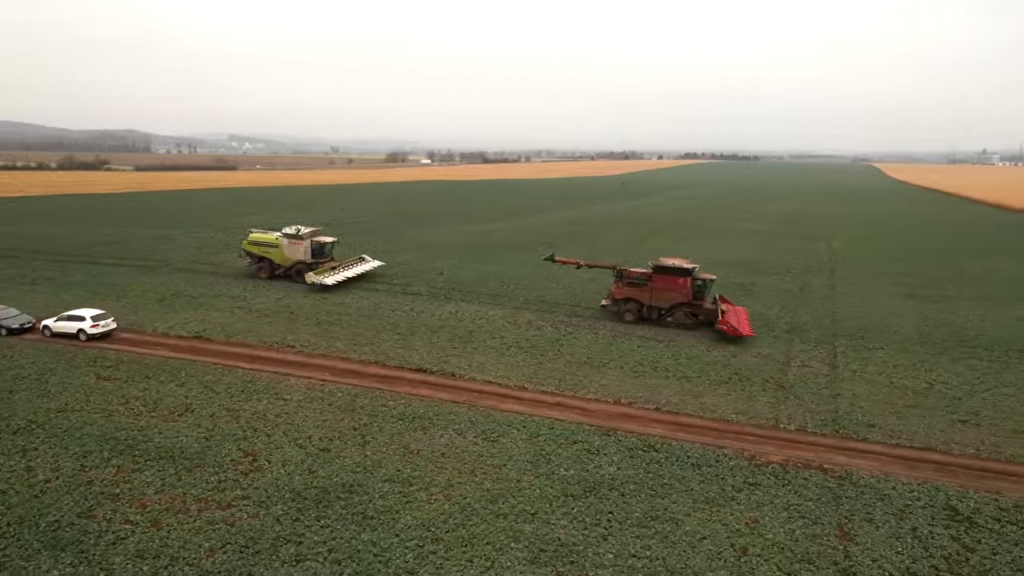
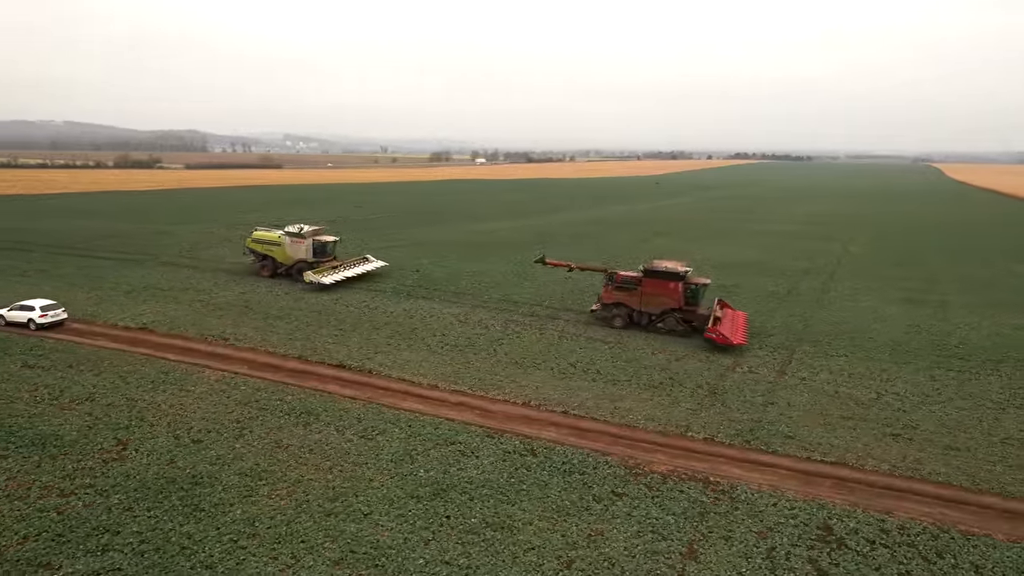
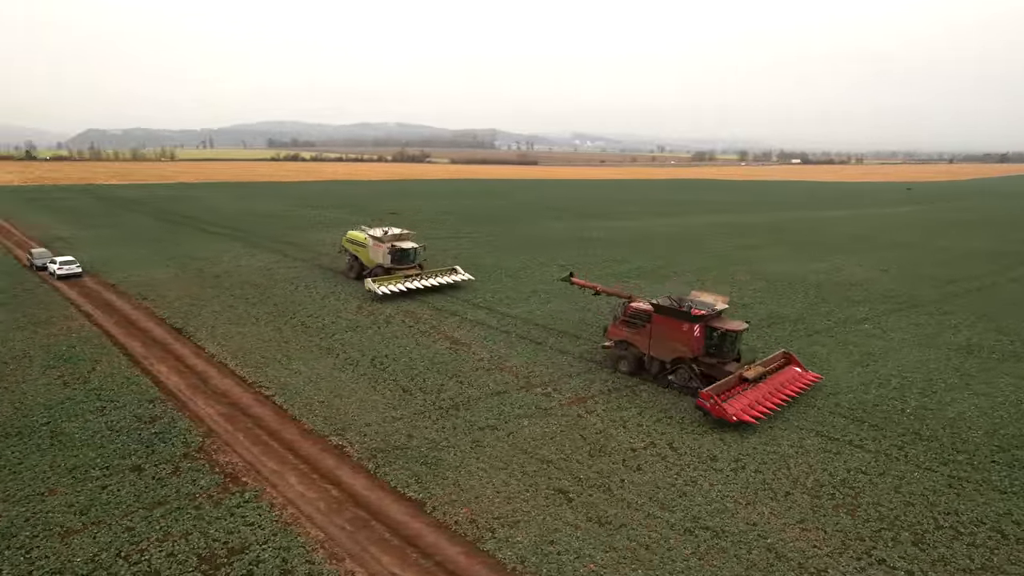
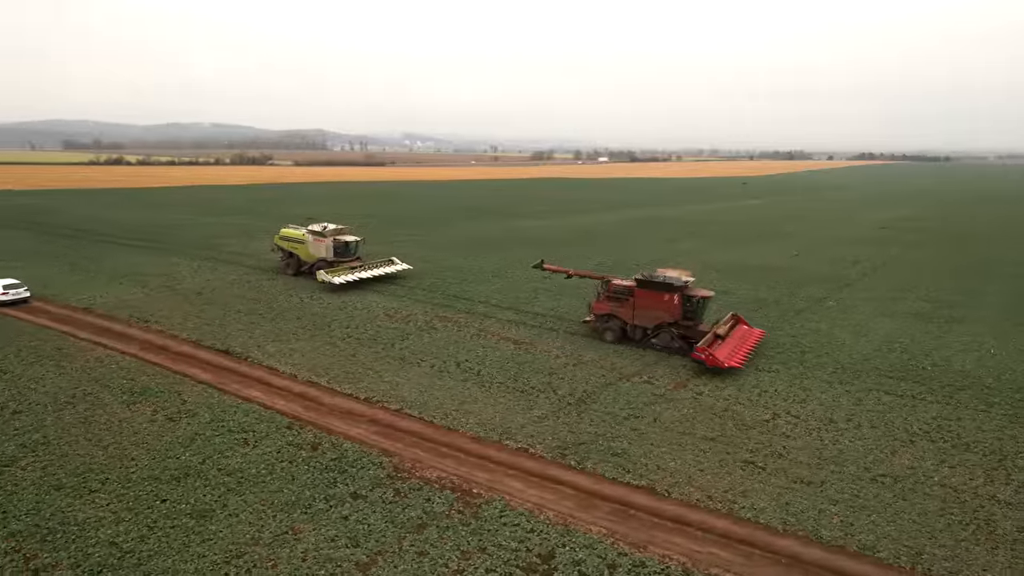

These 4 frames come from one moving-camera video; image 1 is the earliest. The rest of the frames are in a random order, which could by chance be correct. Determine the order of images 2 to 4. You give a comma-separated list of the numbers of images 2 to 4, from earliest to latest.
2, 4, 3
